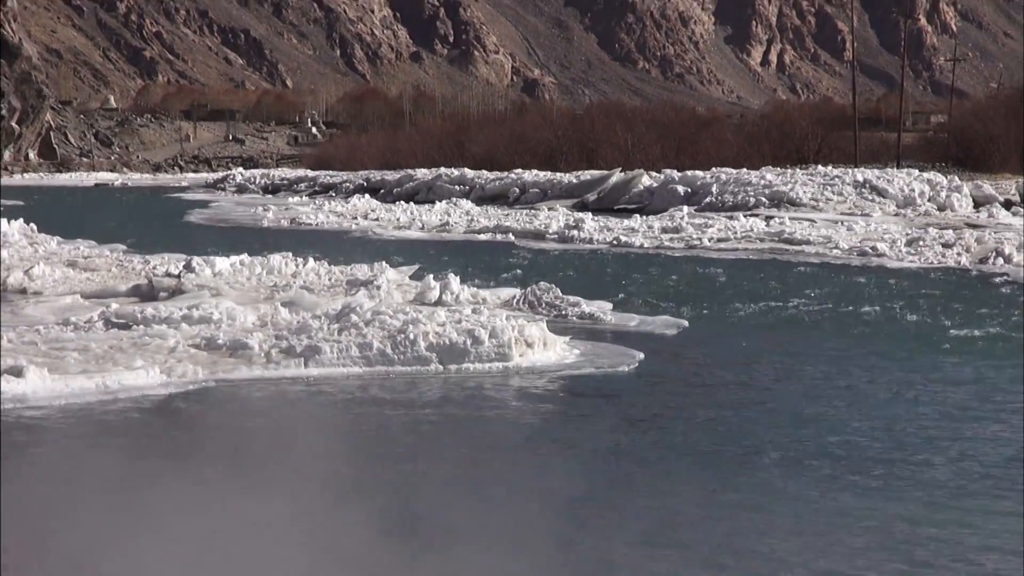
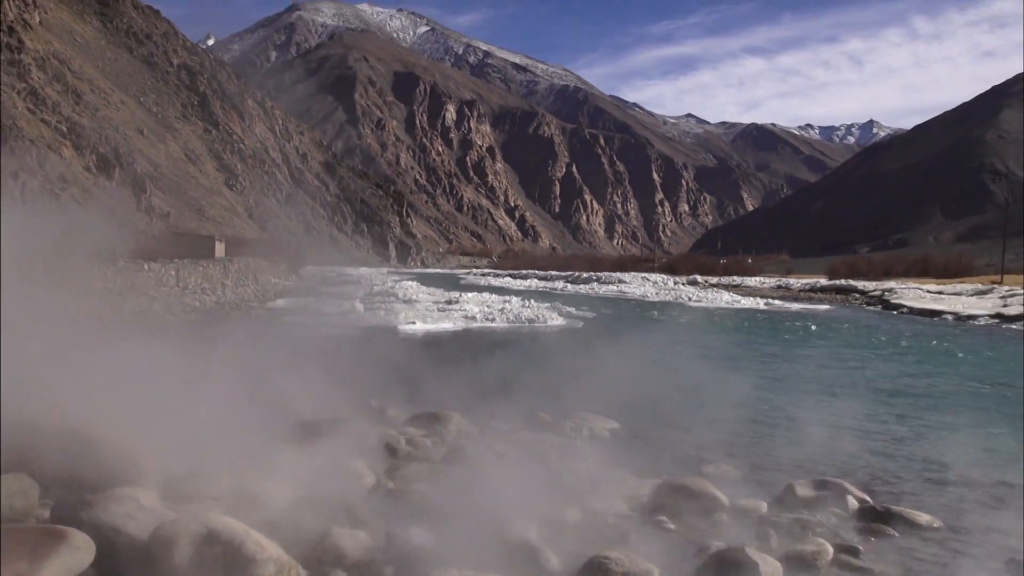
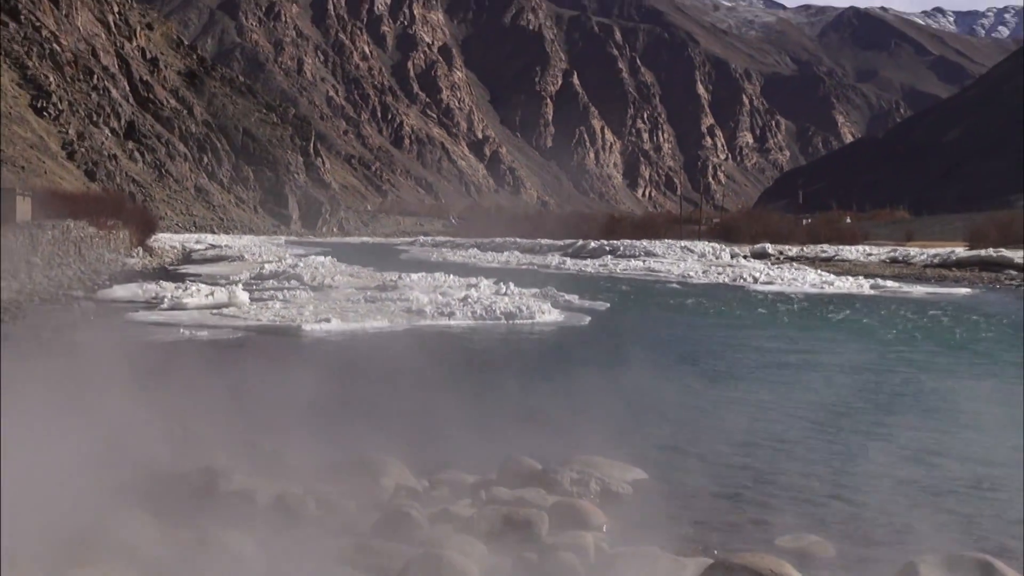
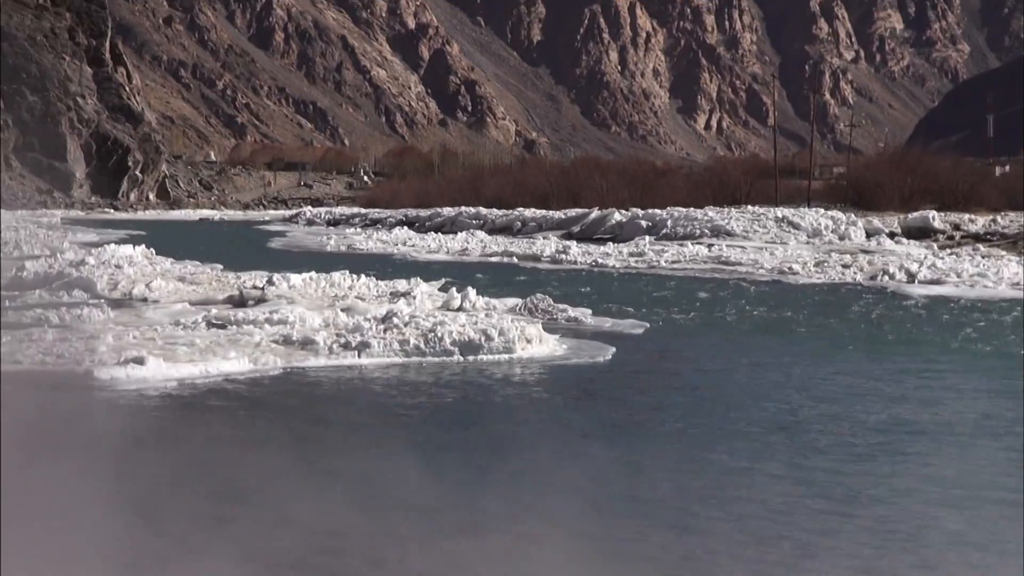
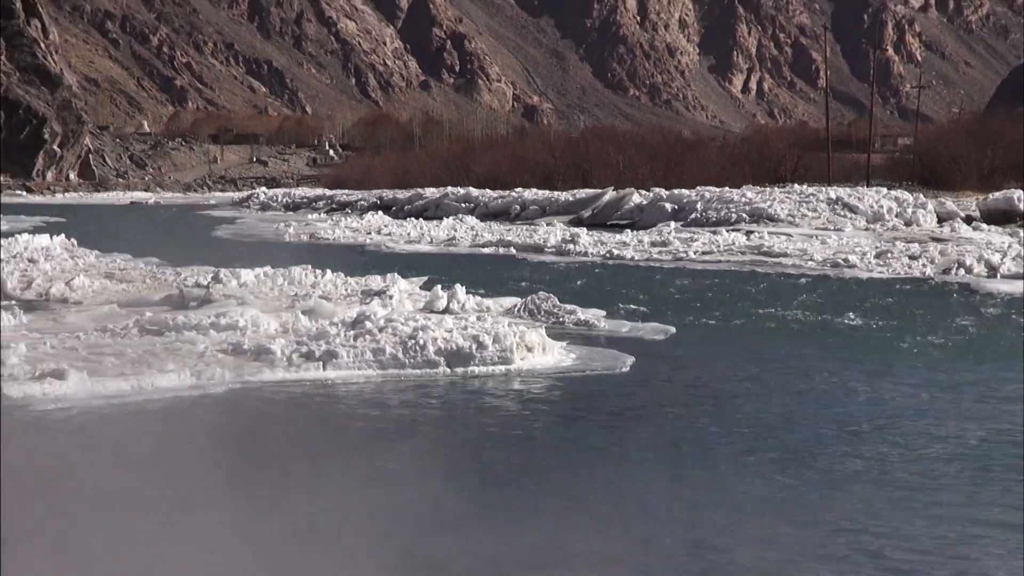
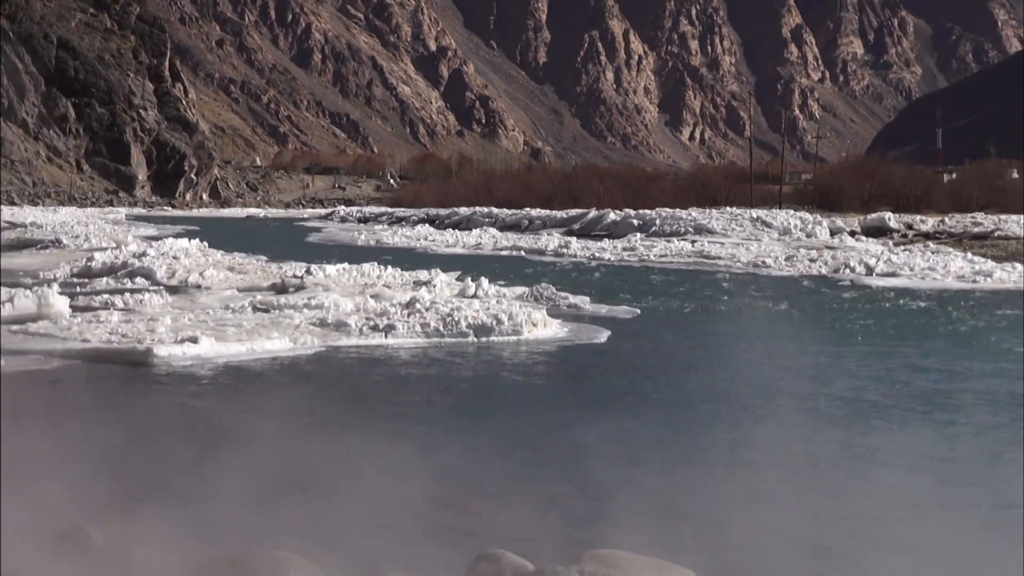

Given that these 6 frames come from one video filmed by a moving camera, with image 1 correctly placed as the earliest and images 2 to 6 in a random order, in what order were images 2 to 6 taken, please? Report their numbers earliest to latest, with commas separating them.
5, 4, 6, 3, 2
